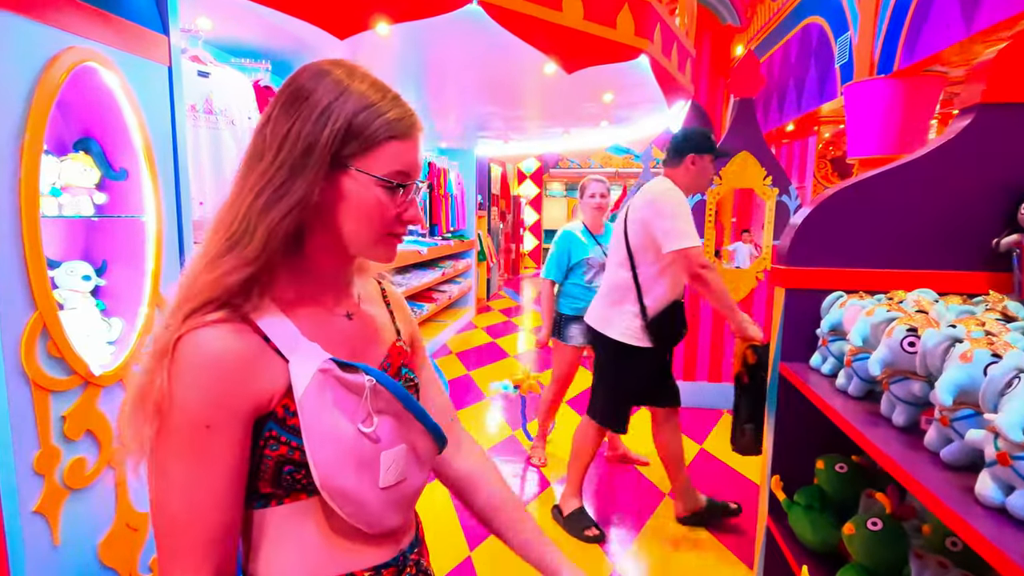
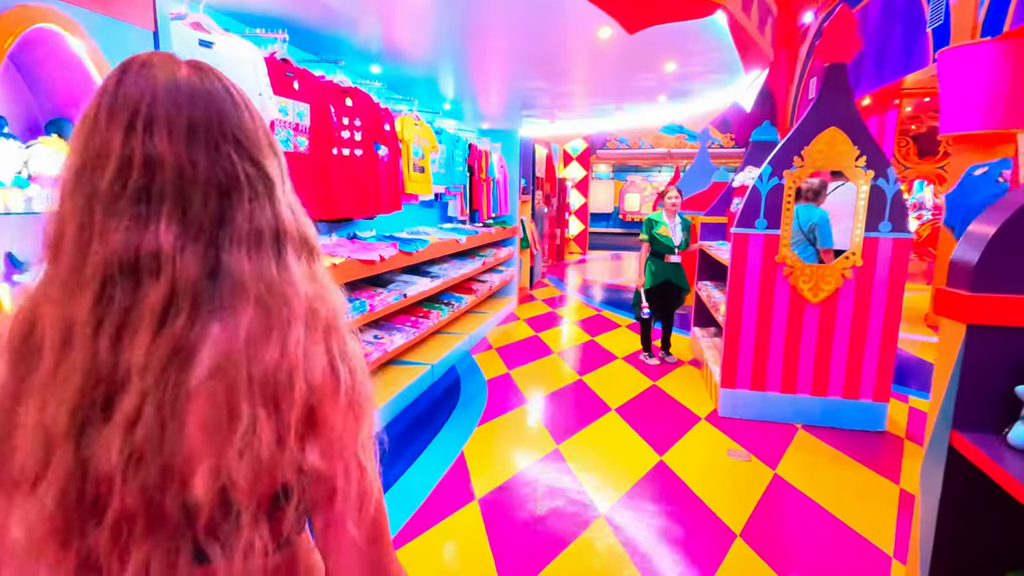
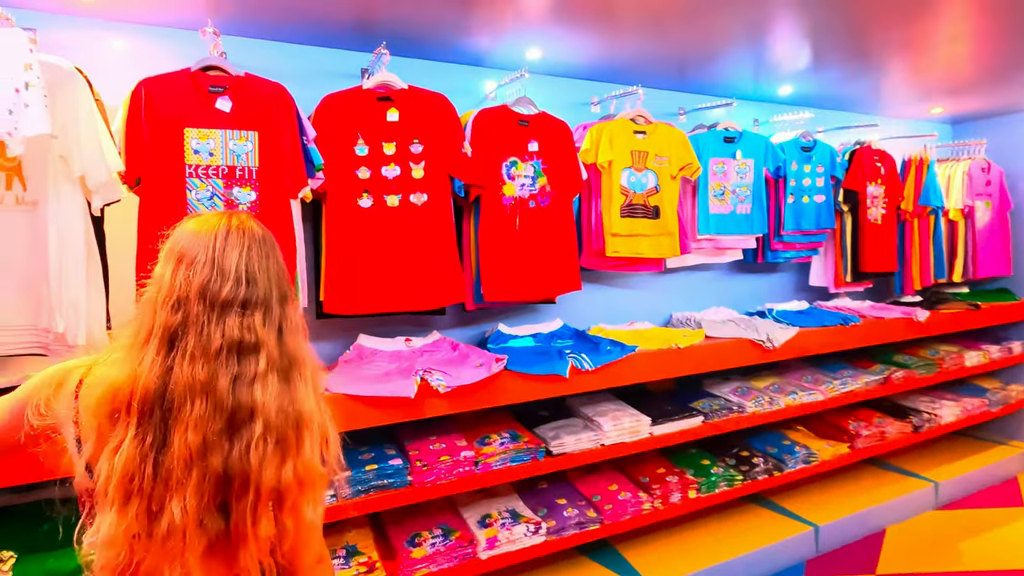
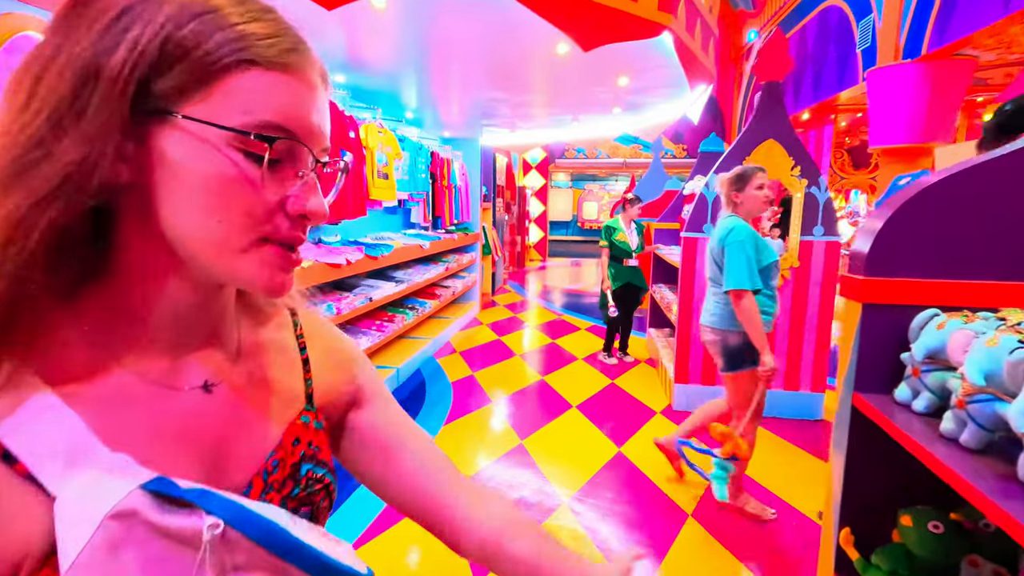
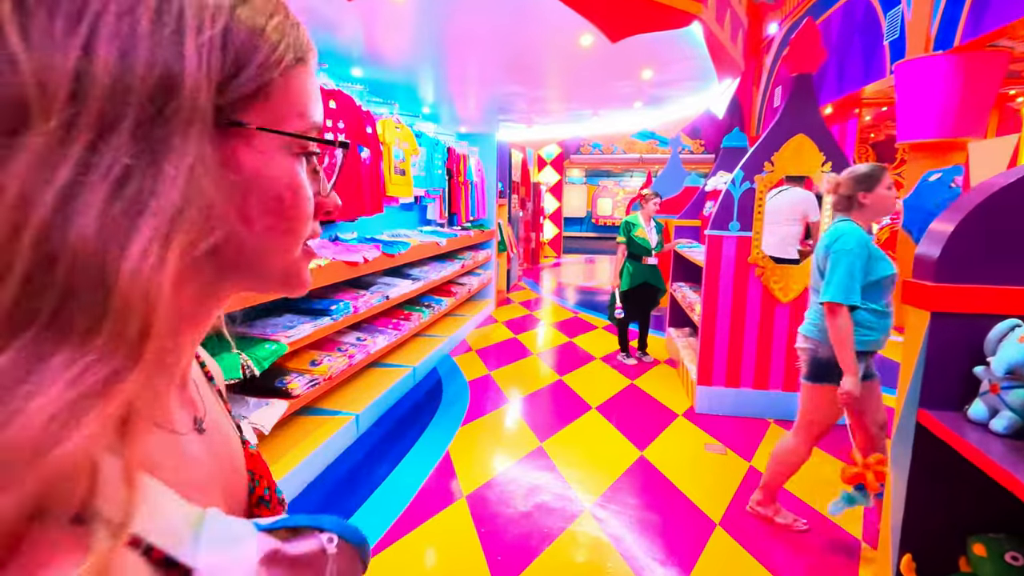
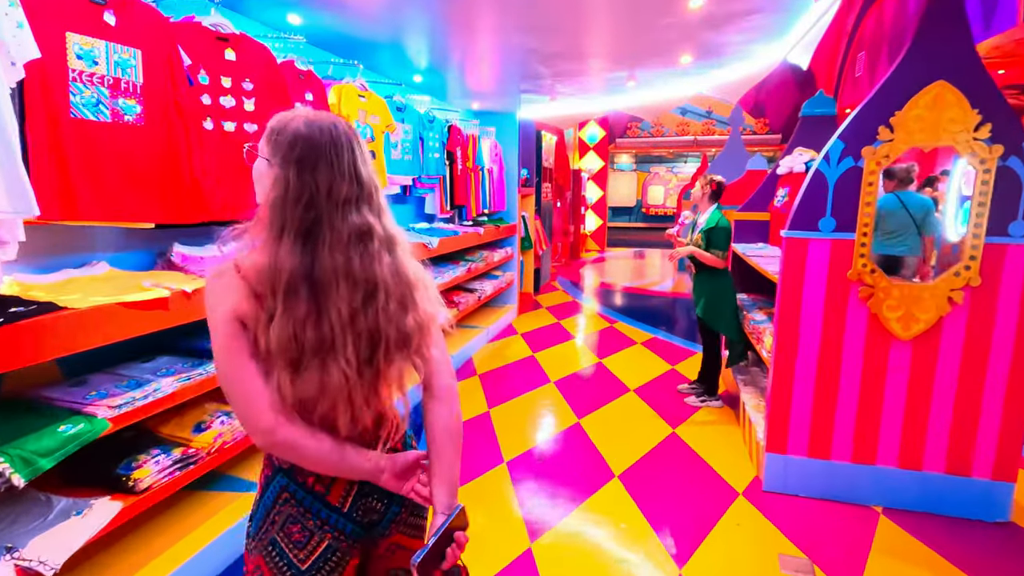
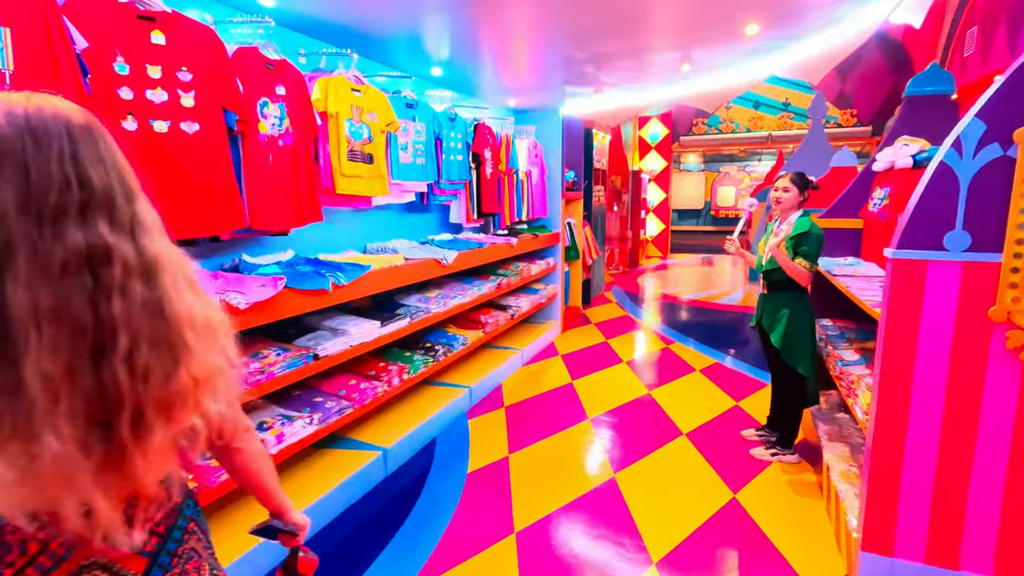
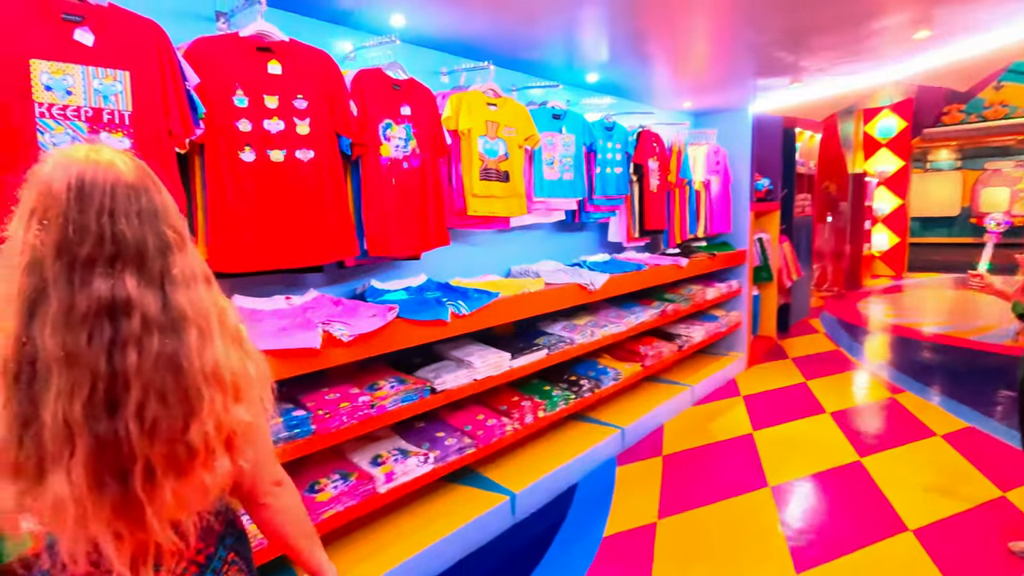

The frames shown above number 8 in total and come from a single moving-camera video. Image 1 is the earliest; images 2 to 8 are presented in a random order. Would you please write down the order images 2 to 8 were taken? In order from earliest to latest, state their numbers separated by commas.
4, 5, 2, 6, 7, 8, 3
